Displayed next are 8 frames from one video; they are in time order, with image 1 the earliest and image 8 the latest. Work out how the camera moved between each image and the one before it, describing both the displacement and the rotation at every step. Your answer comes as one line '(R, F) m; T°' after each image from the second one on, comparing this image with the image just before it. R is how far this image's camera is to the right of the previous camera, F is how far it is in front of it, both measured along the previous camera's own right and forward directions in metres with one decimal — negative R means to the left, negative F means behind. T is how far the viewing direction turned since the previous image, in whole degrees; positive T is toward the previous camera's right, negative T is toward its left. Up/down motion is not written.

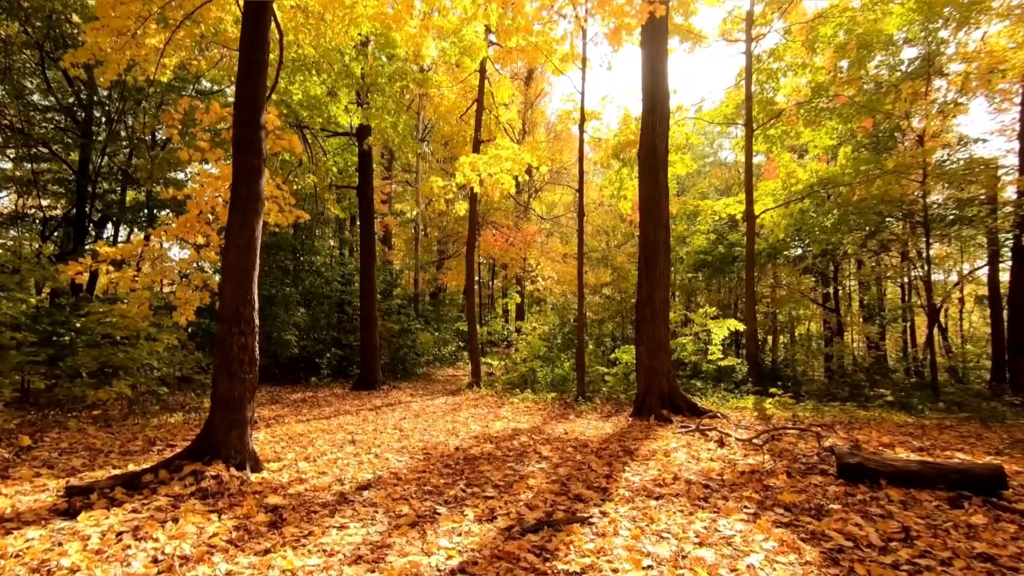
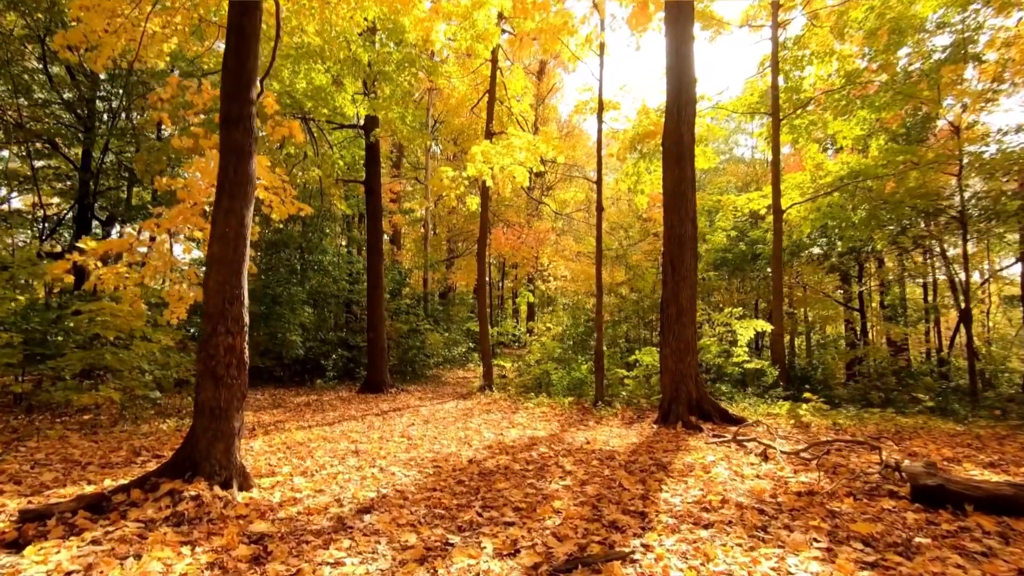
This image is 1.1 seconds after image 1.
(-0.1, +0.5) m; -1°
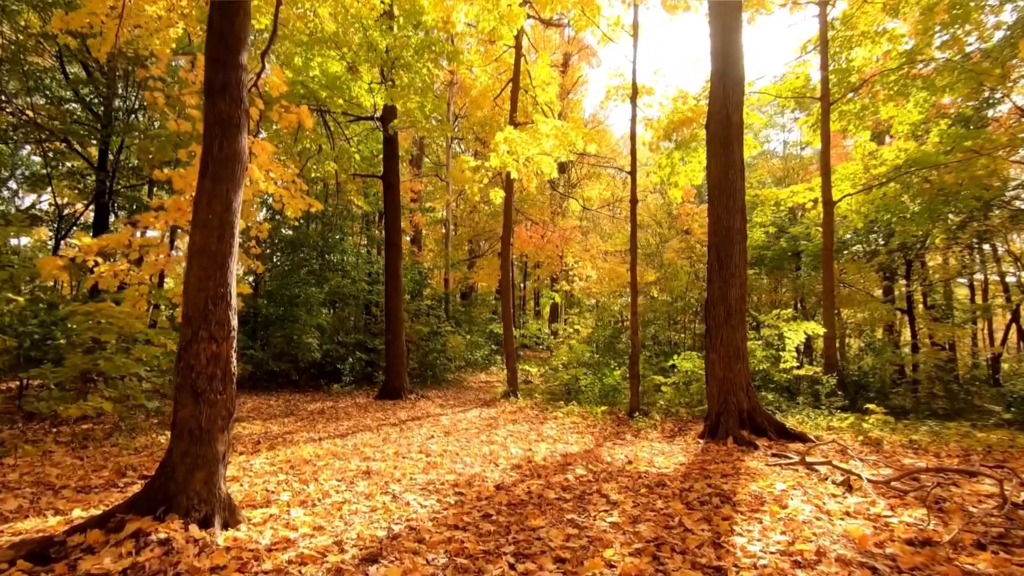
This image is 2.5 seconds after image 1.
(-0.1, +0.7) m; -2°
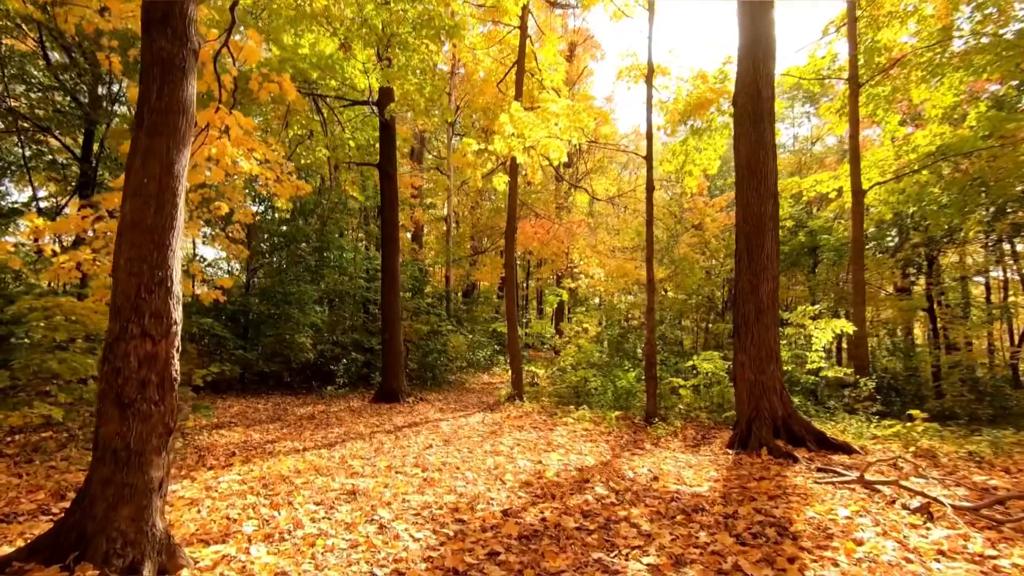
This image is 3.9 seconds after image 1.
(-0.1, +0.7) m; 0°
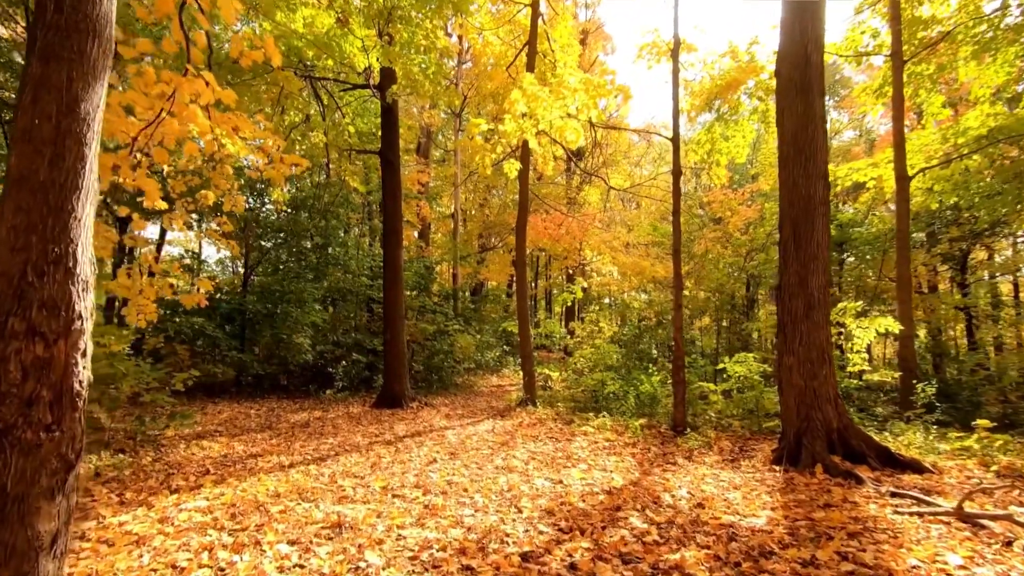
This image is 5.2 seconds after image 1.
(-0.1, +0.7) m; -1°
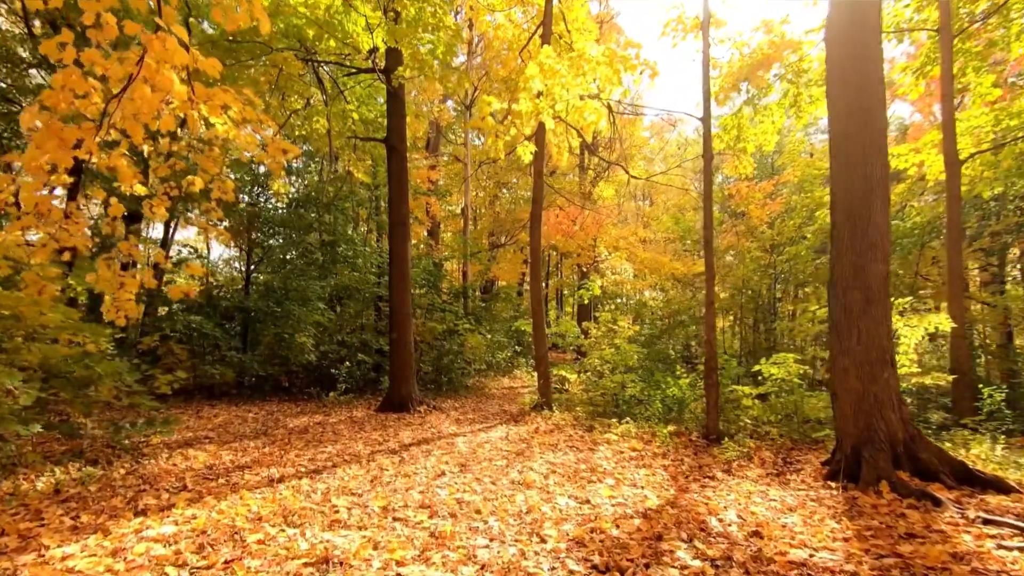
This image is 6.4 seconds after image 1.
(-0.1, +0.6) m; -1°
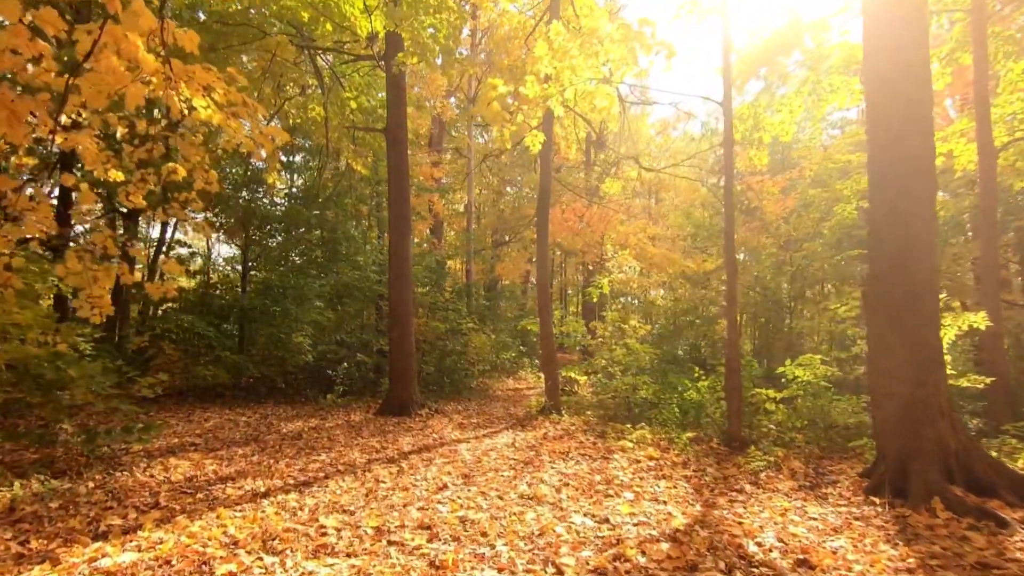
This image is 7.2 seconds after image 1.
(0.0, +0.4) m; 0°
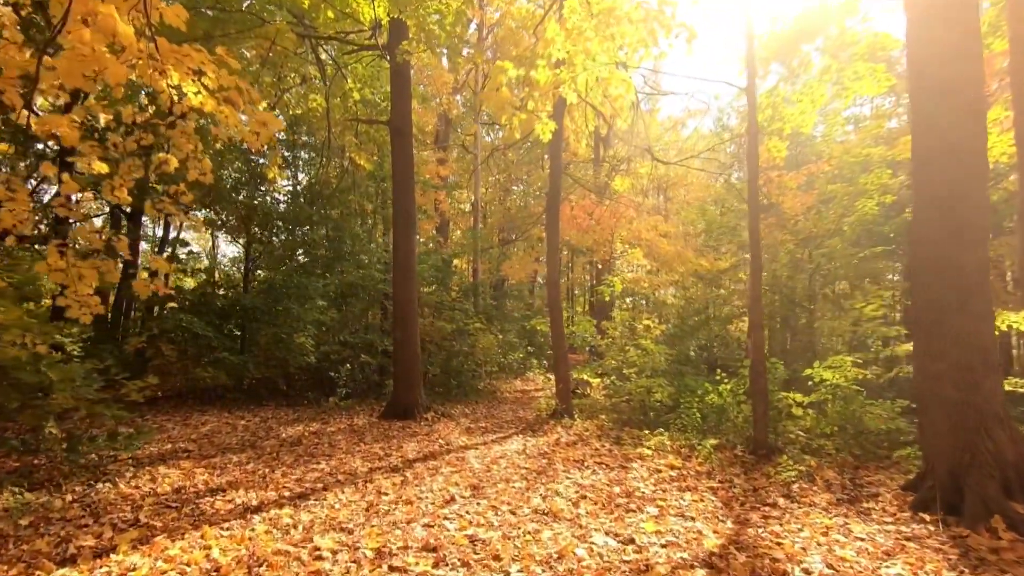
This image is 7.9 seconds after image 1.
(-0.1, +0.4) m; -1°
